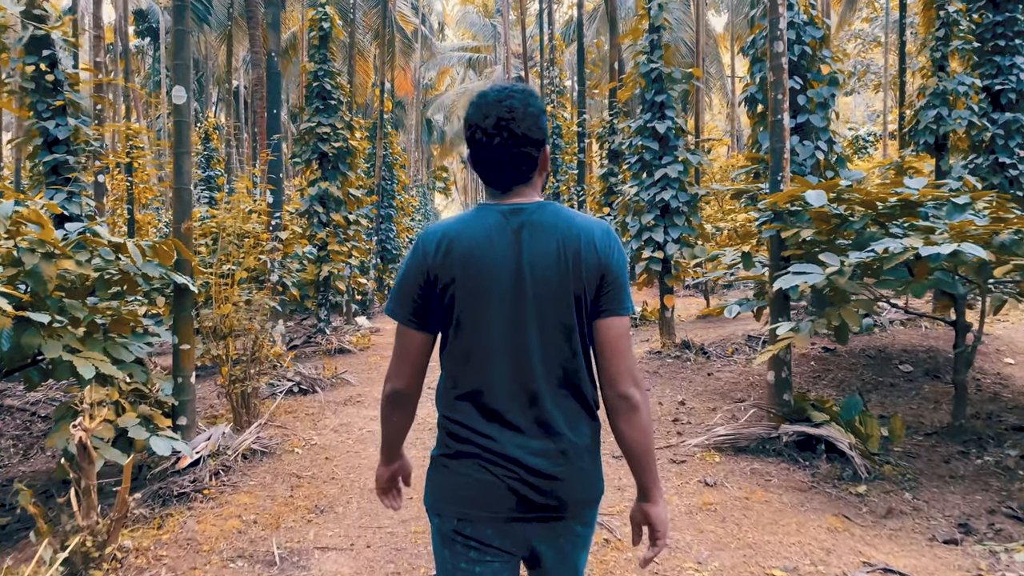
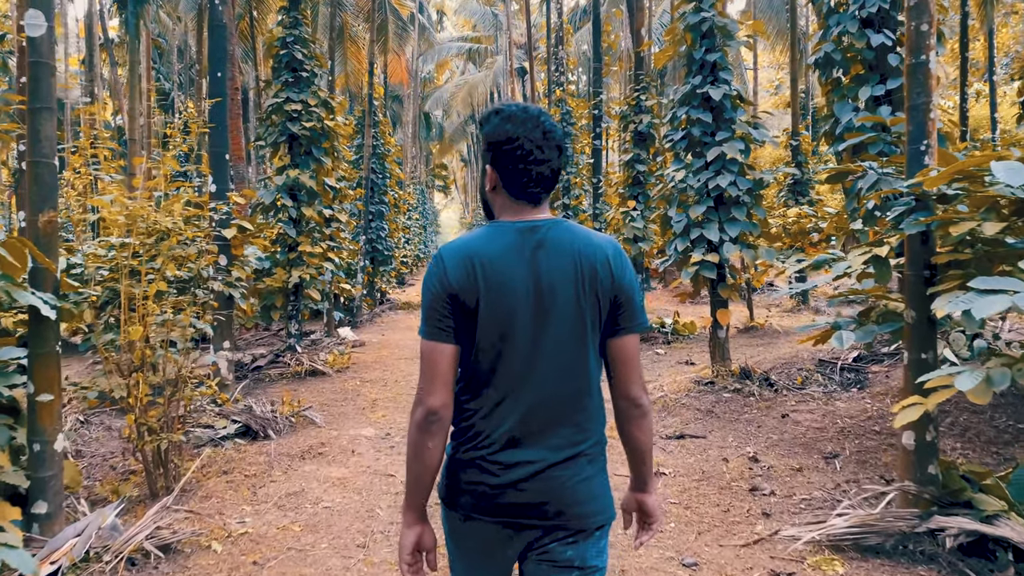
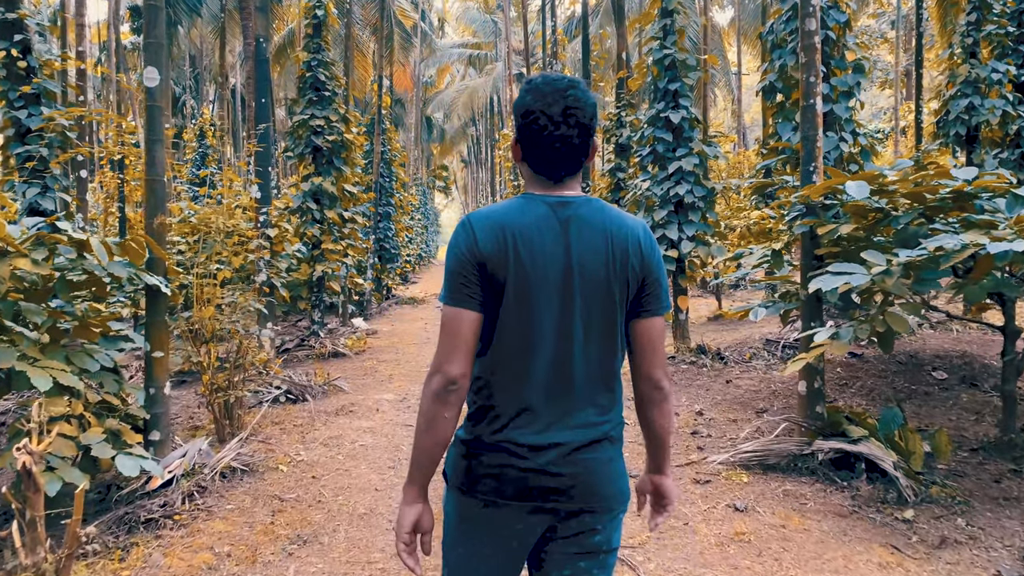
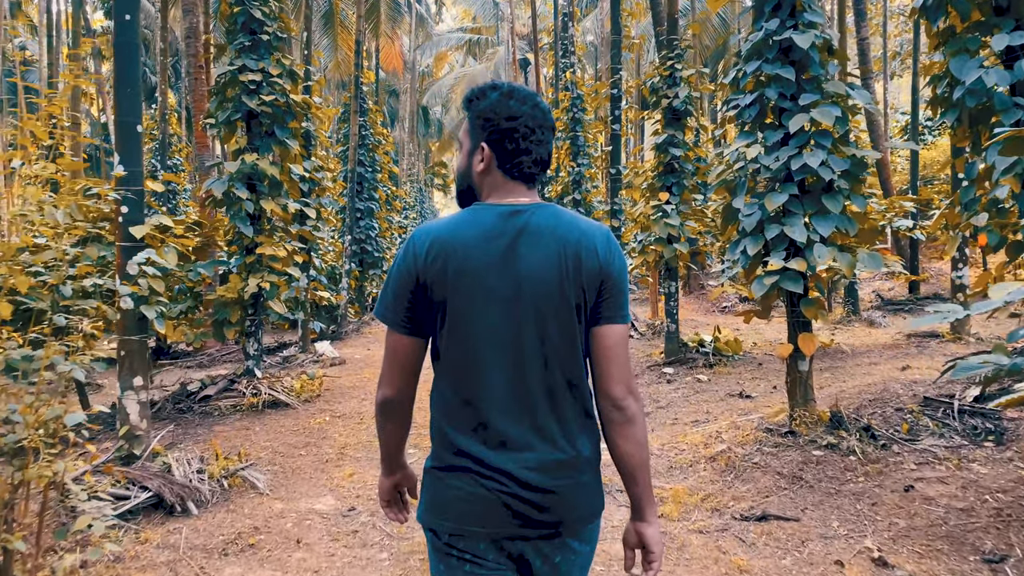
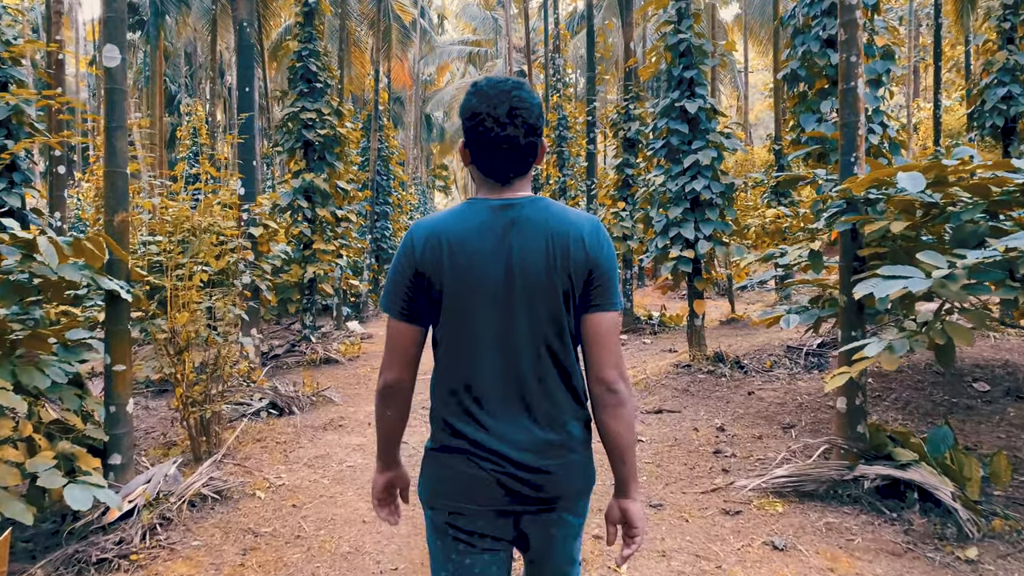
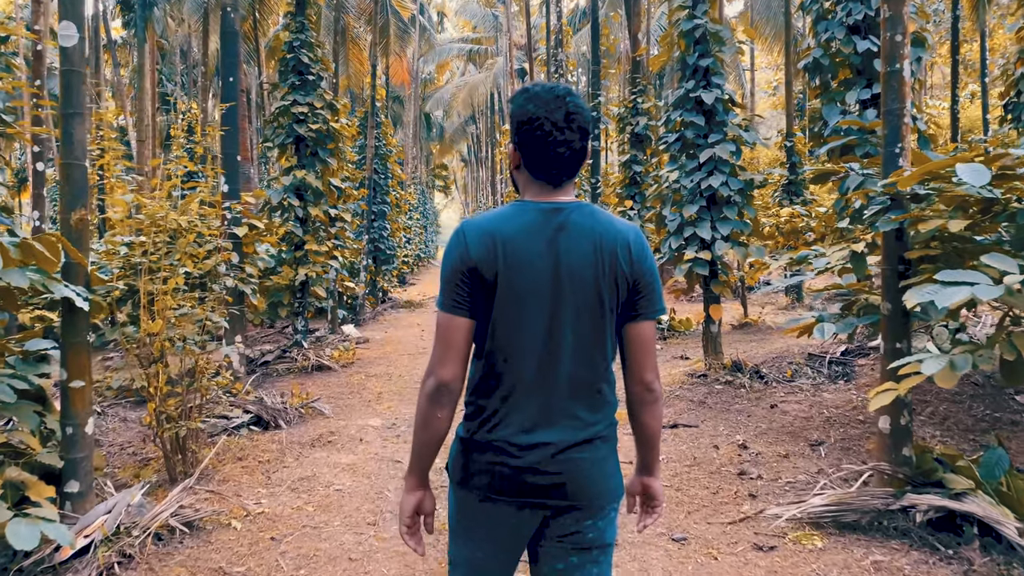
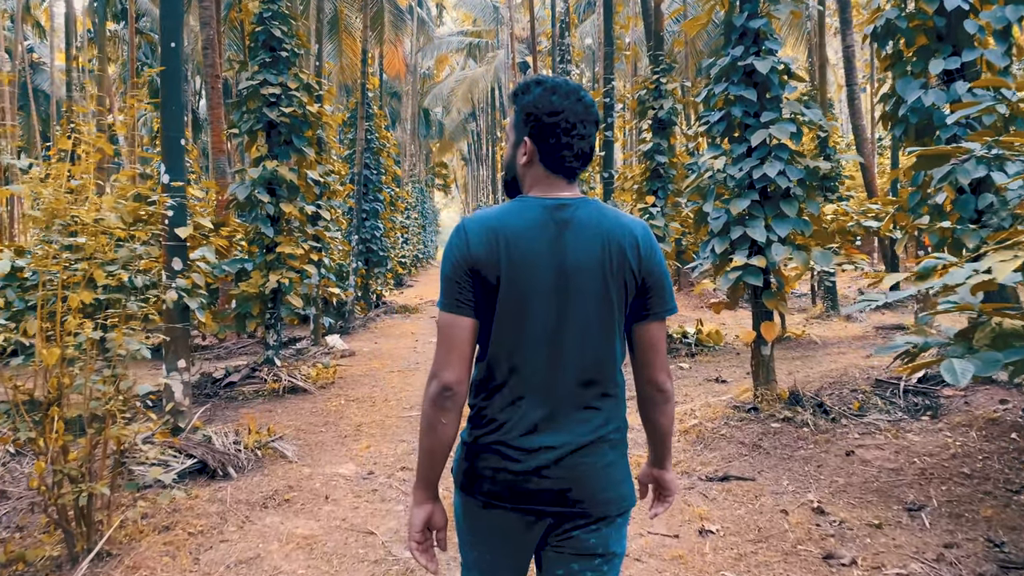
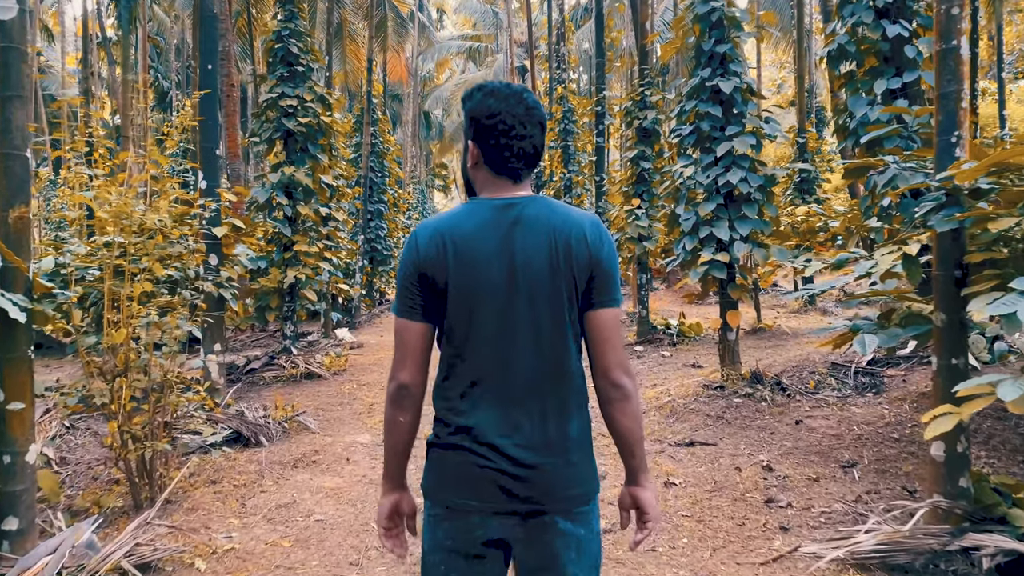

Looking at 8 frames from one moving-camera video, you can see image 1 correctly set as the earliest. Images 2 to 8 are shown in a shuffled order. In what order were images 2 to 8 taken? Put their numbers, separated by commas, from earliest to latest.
3, 5, 6, 2, 8, 7, 4
